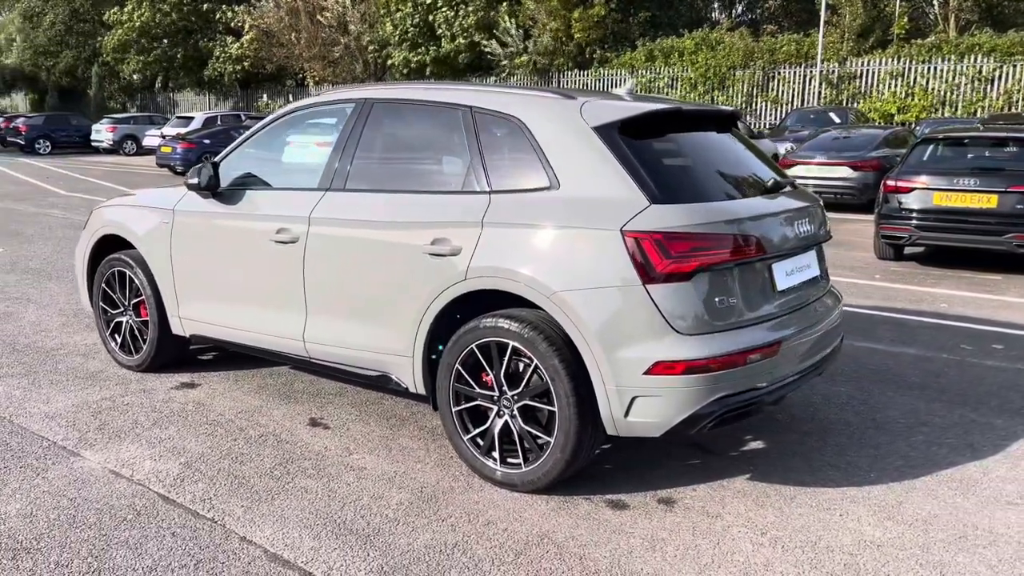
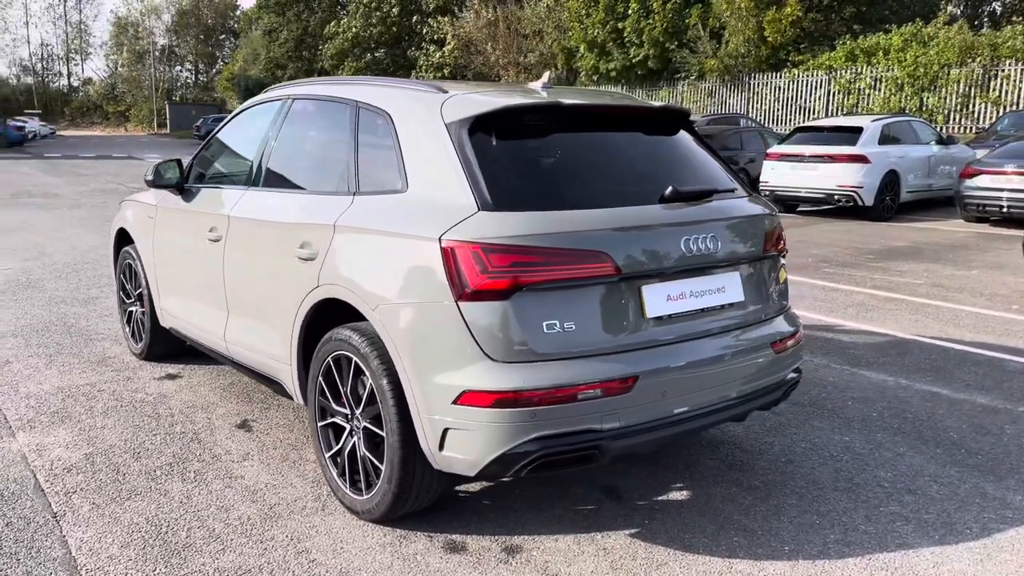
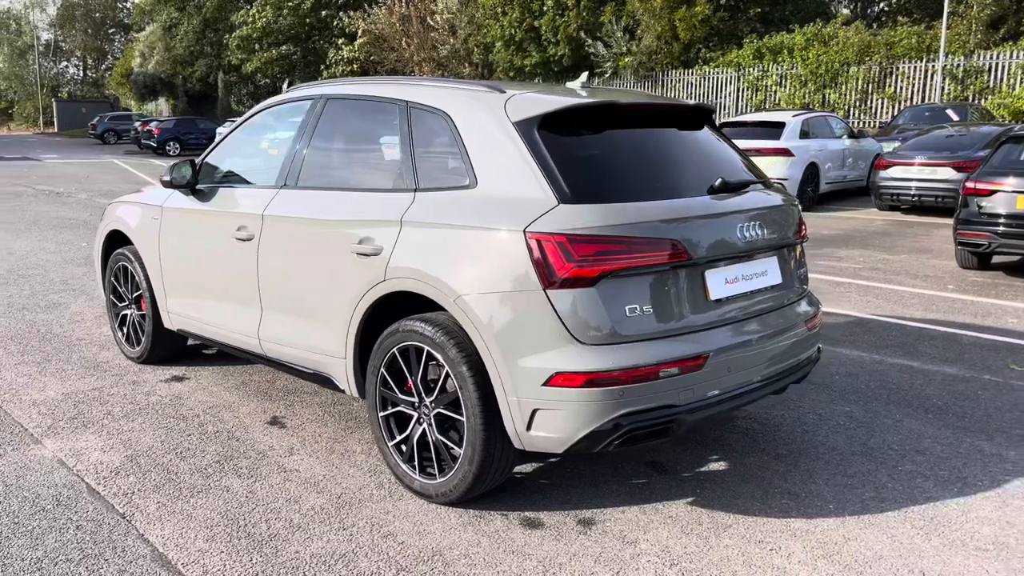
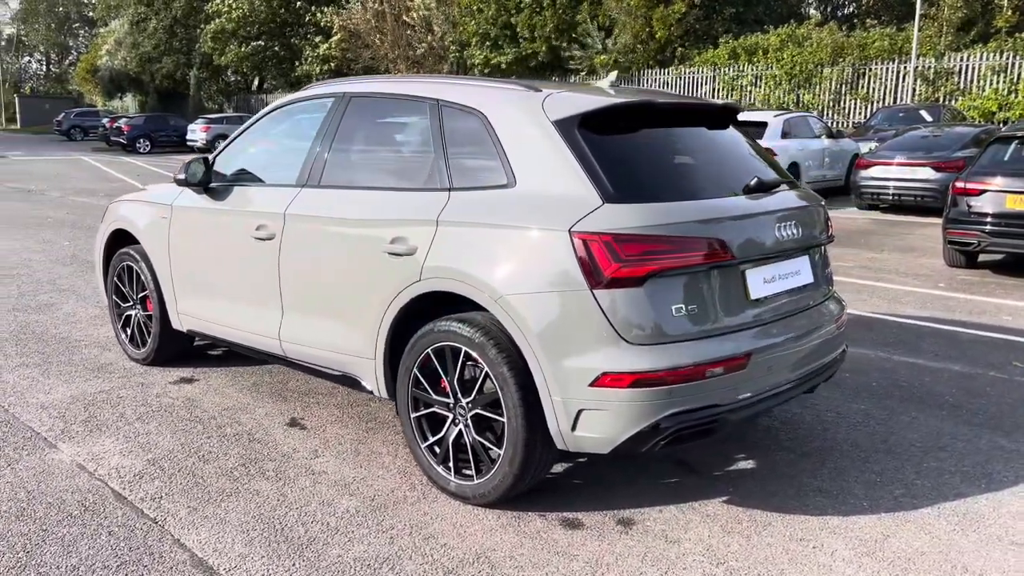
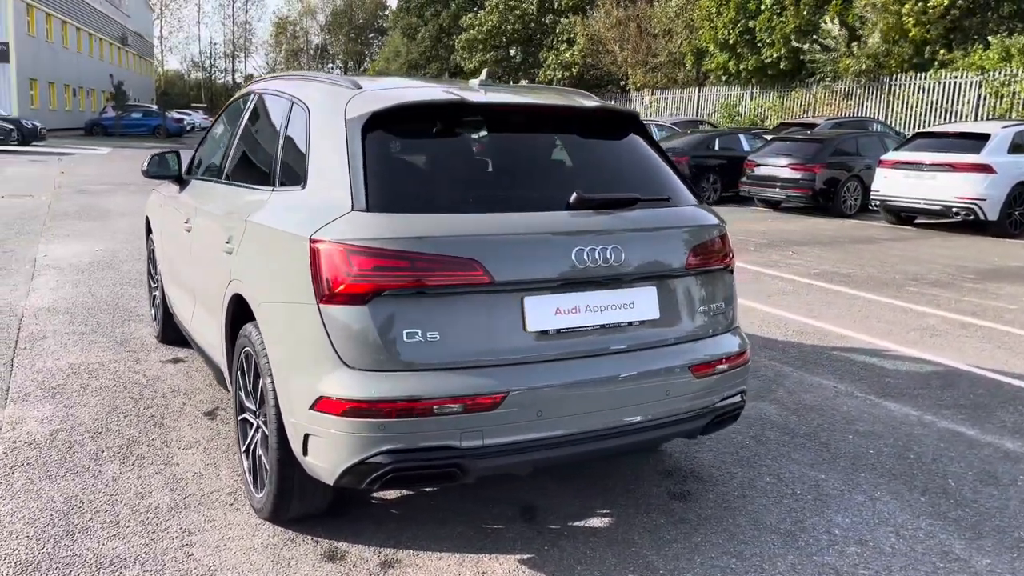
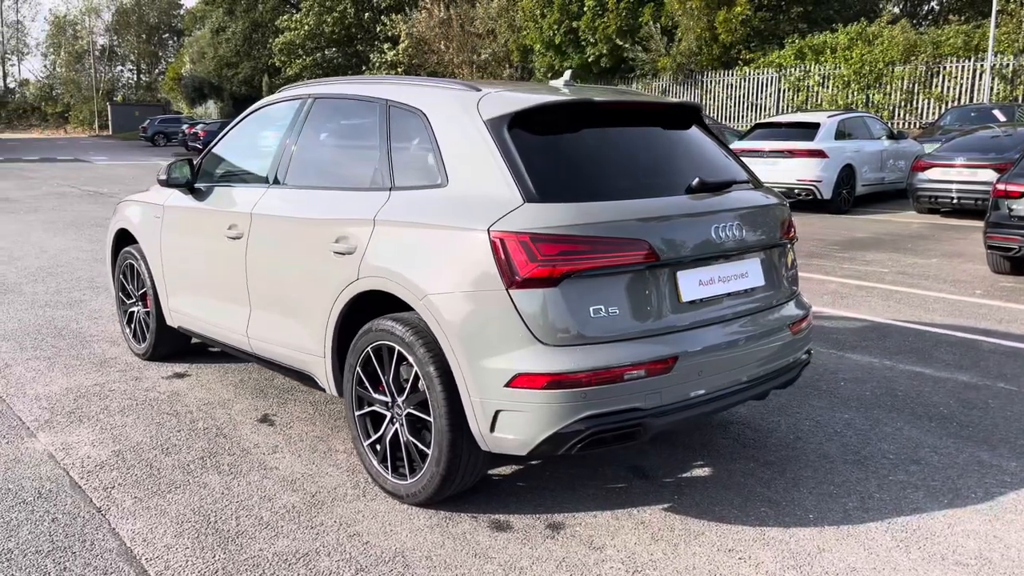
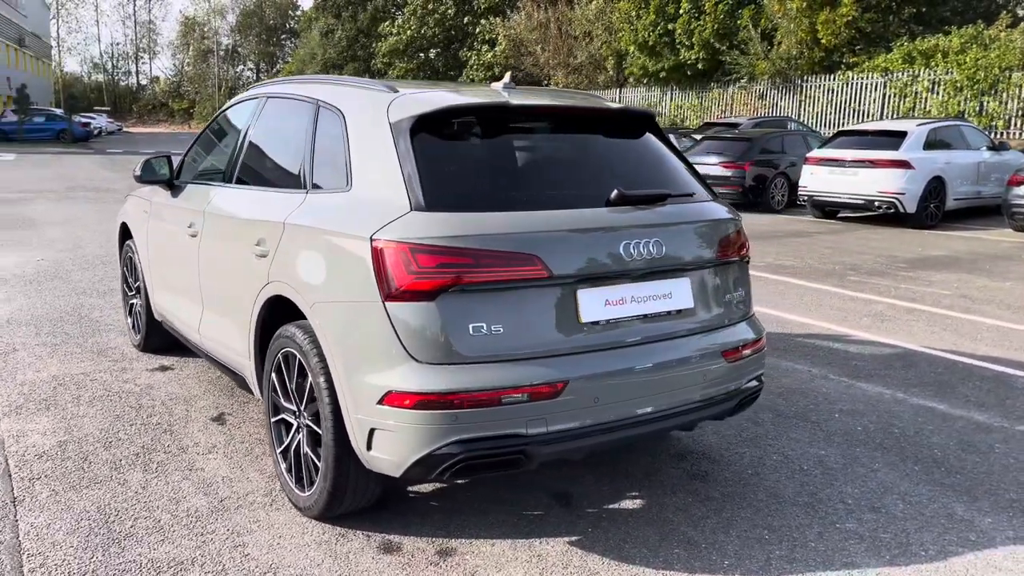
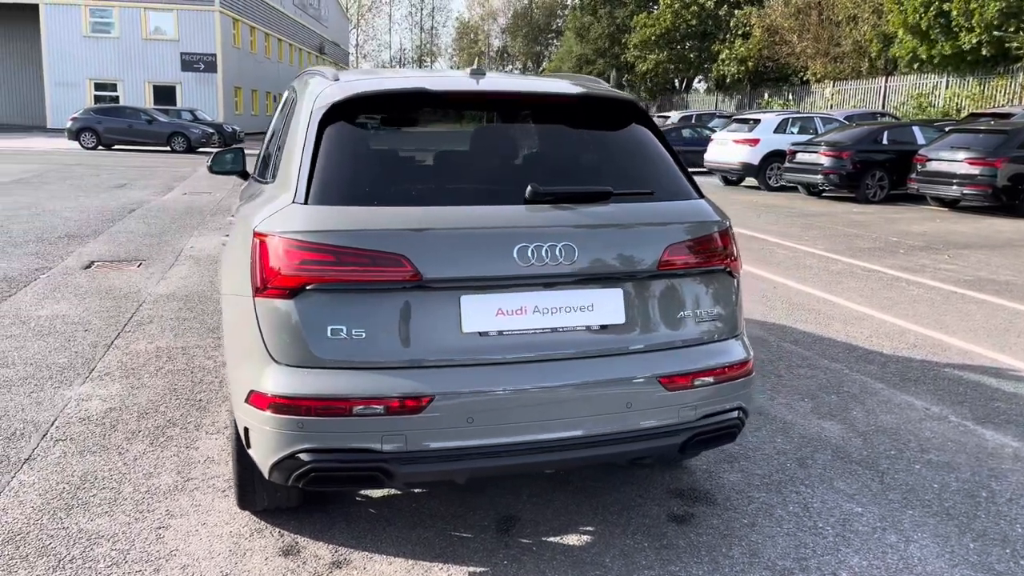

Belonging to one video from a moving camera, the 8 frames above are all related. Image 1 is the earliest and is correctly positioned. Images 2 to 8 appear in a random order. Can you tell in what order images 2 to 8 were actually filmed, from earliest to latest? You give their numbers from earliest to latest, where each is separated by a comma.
4, 3, 6, 2, 7, 5, 8
